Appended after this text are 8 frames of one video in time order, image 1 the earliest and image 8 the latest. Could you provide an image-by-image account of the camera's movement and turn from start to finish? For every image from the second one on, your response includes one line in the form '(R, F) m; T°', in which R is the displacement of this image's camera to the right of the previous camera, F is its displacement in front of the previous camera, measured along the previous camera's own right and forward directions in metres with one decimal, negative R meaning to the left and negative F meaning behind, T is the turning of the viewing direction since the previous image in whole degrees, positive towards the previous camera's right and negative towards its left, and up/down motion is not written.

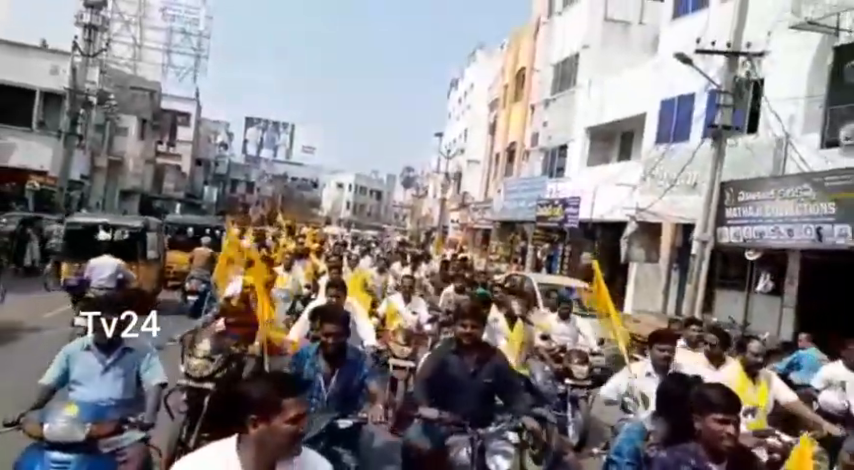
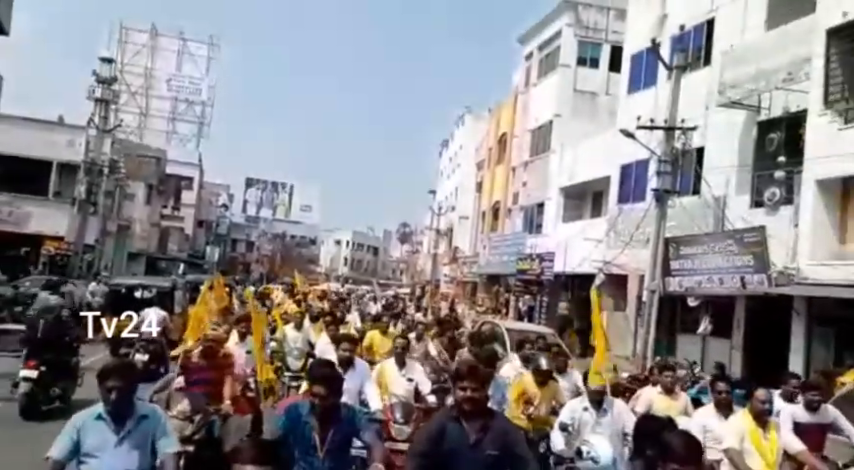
(+0.3, -2.5) m; 0°
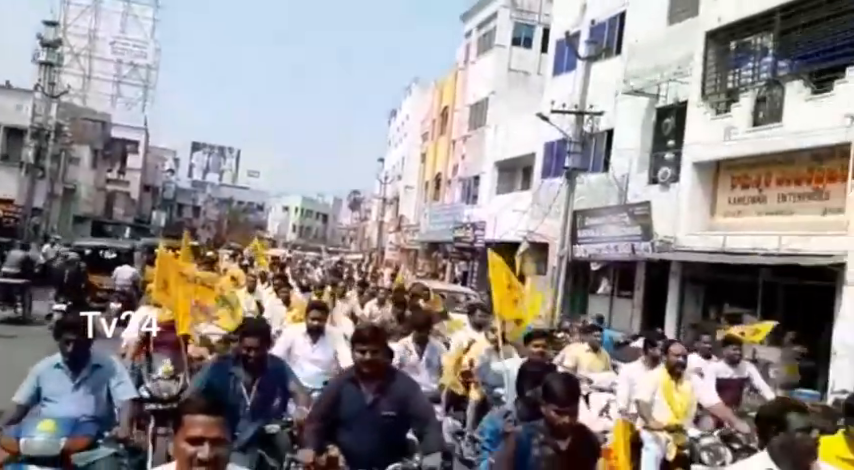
(+0.4, -2.2) m; +4°
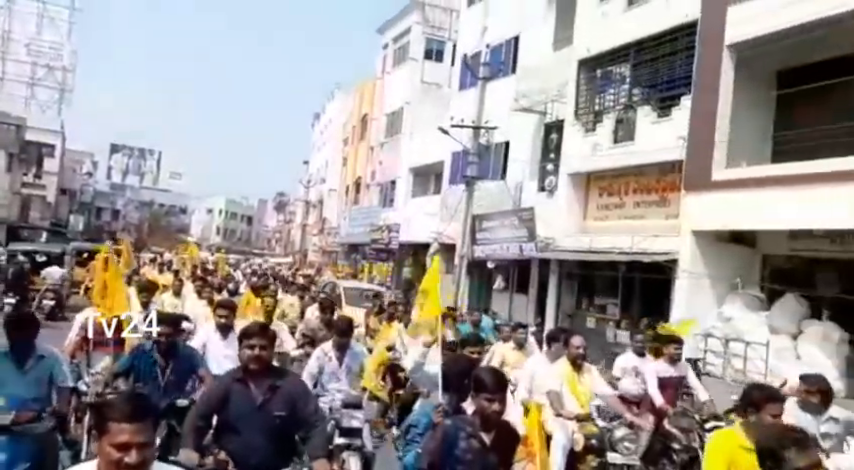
(+0.4, -2.3) m; +5°
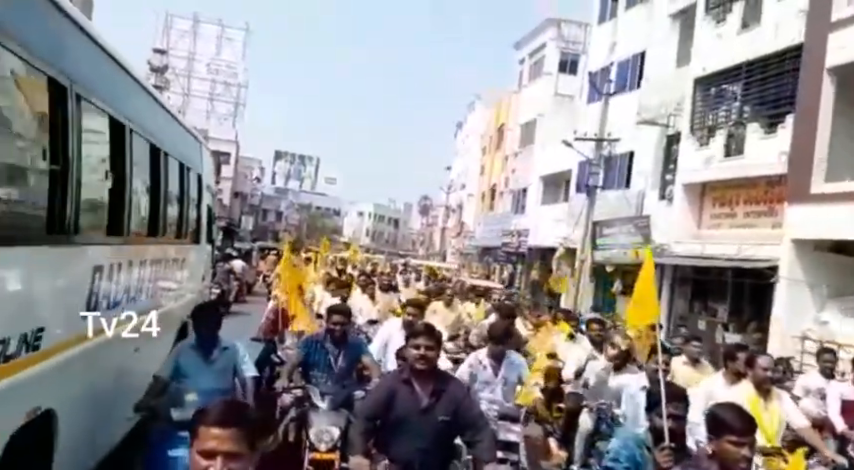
(+0.6, -2.2) m; -10°
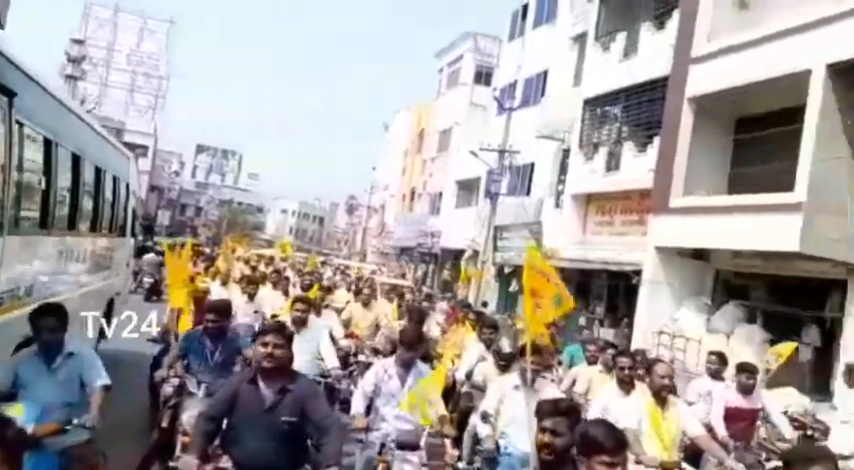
(+0.5, -1.8) m; +5°
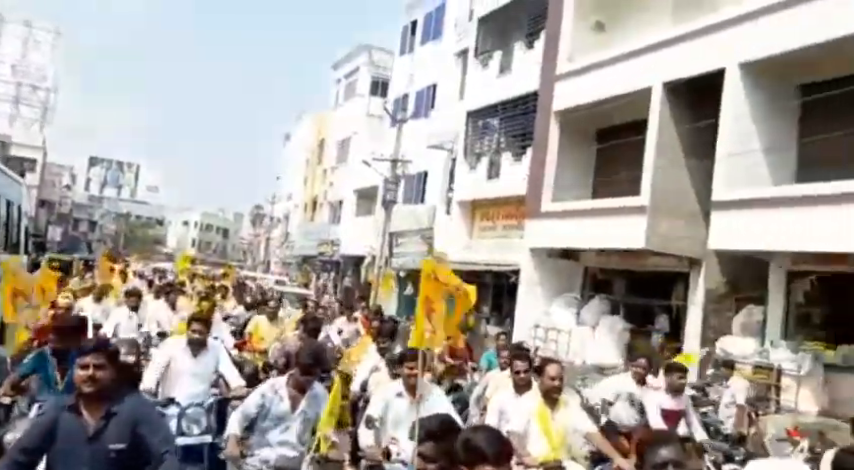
(+0.4, -1.3) m; +7°
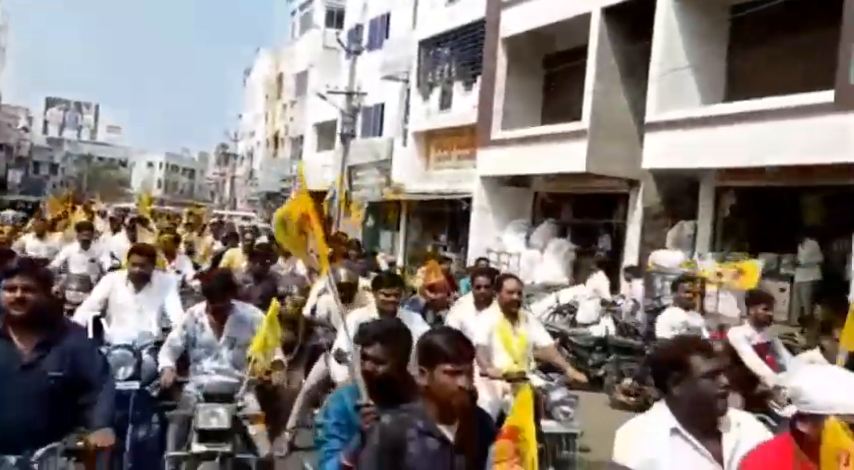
(+0.5, -0.5) m; +2°
